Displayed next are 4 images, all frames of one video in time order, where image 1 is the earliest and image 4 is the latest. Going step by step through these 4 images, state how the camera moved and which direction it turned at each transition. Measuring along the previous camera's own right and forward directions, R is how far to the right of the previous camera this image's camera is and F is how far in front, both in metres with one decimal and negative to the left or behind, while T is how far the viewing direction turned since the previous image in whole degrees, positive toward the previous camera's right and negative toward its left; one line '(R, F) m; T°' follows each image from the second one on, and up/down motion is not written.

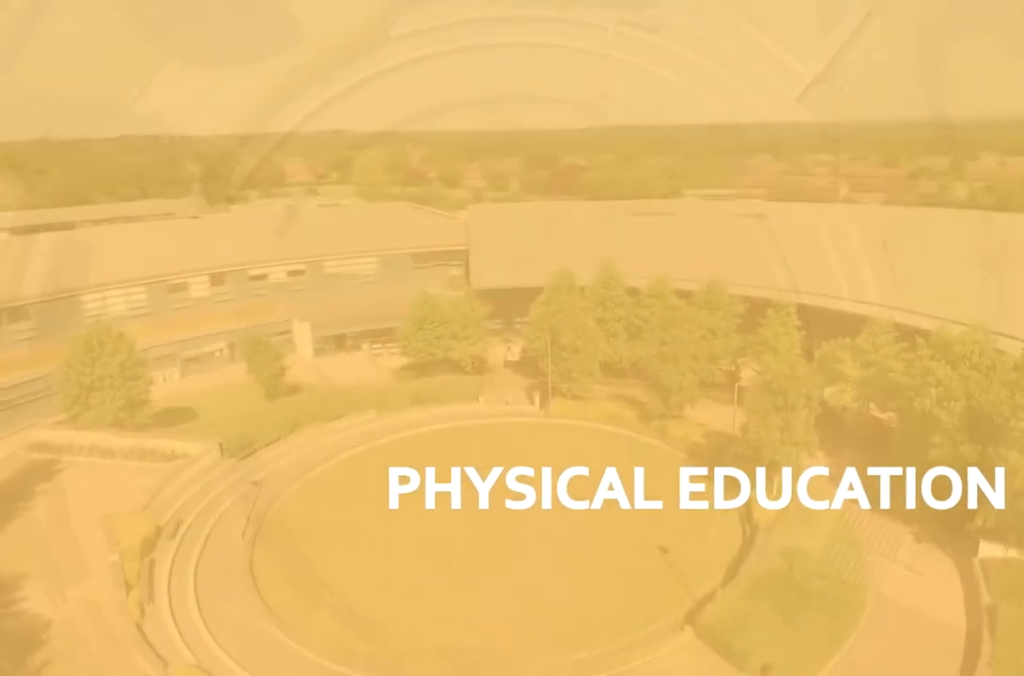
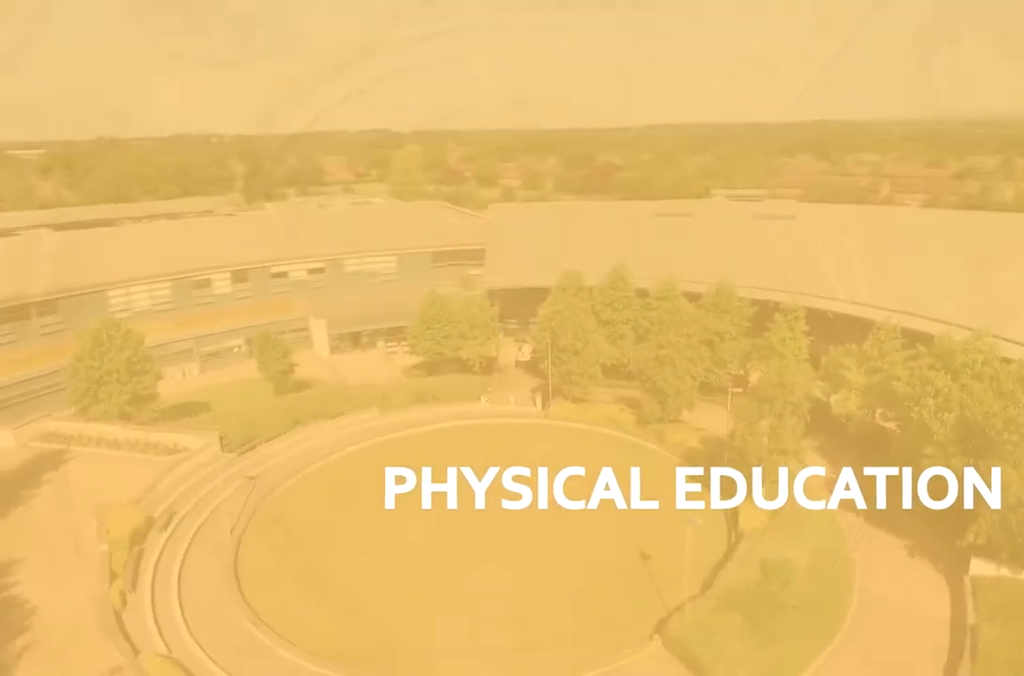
(+1.3, +0.3) m; -2°
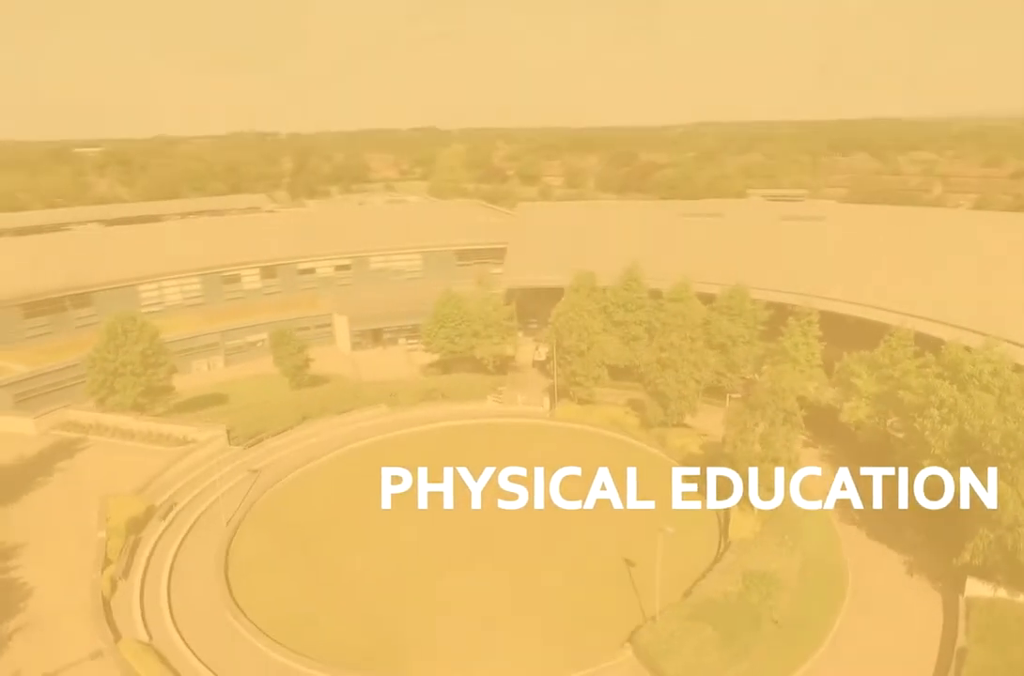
(+1.3, +0.3) m; -3°
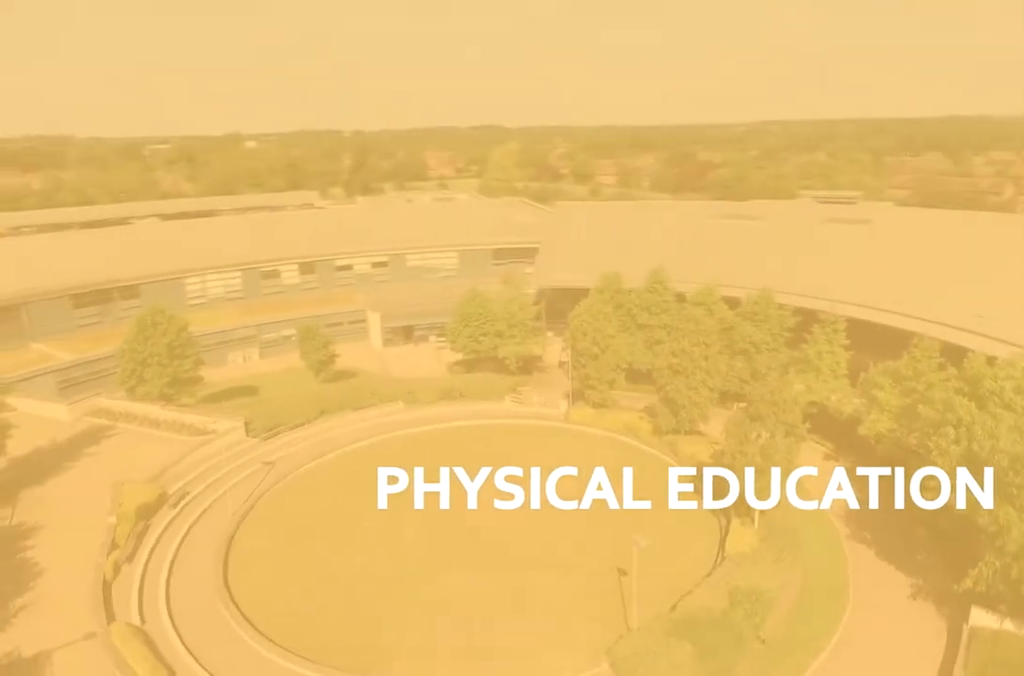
(+1.3, +0.3) m; -4°
